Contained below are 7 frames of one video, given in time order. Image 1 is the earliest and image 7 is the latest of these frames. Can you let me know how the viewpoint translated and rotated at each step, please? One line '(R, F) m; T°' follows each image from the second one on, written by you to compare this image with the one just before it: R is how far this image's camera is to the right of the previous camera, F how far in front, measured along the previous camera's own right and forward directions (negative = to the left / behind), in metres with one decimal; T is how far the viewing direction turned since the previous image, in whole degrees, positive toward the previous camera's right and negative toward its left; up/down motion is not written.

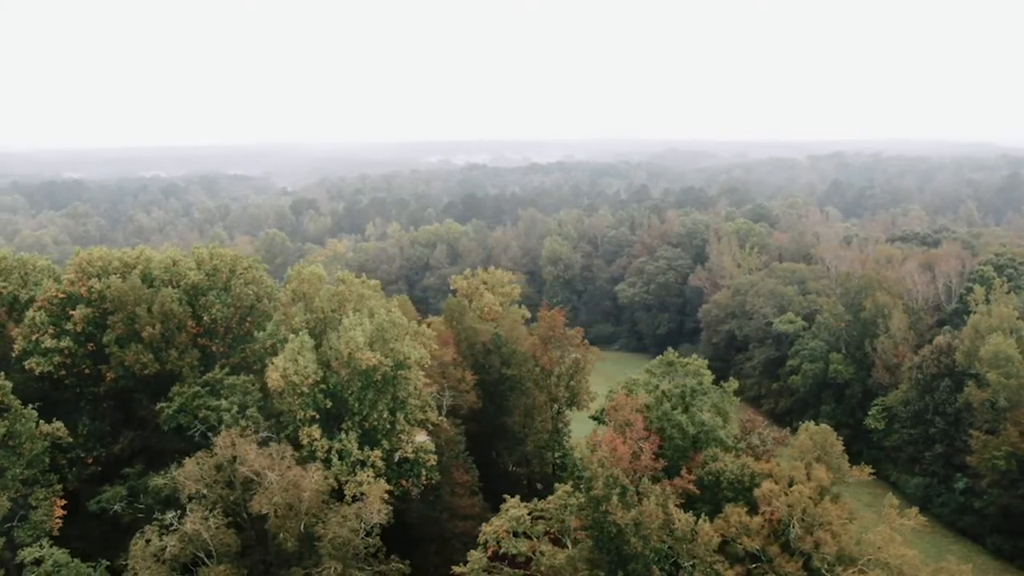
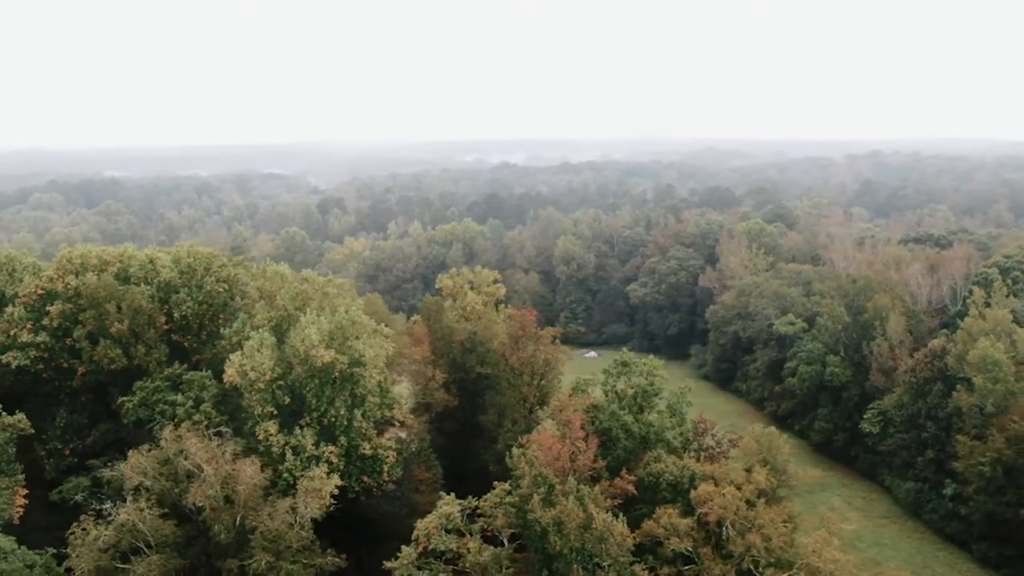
(+2.1, -0.1) m; -2°
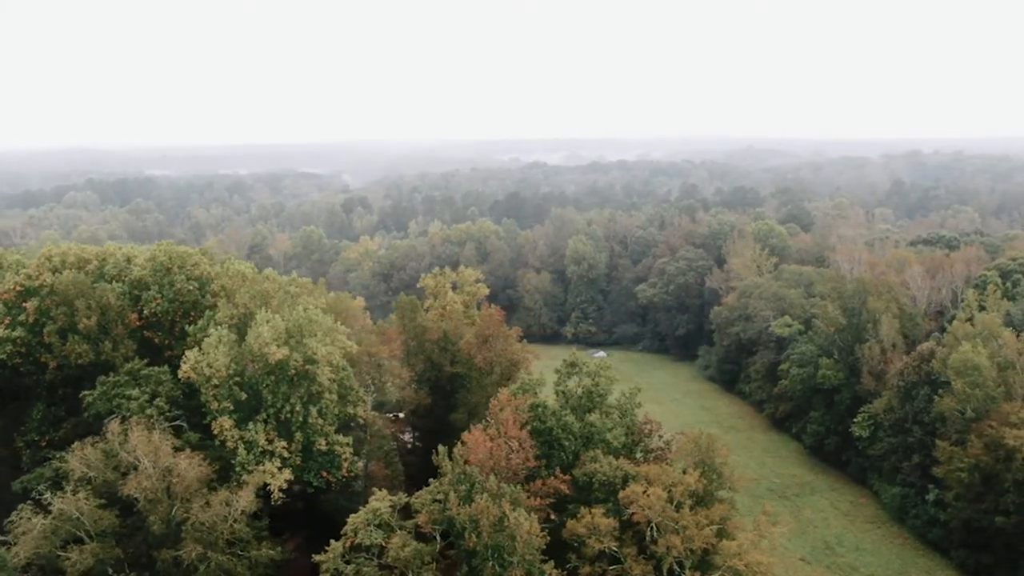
(+2.2, -0.2) m; -2°
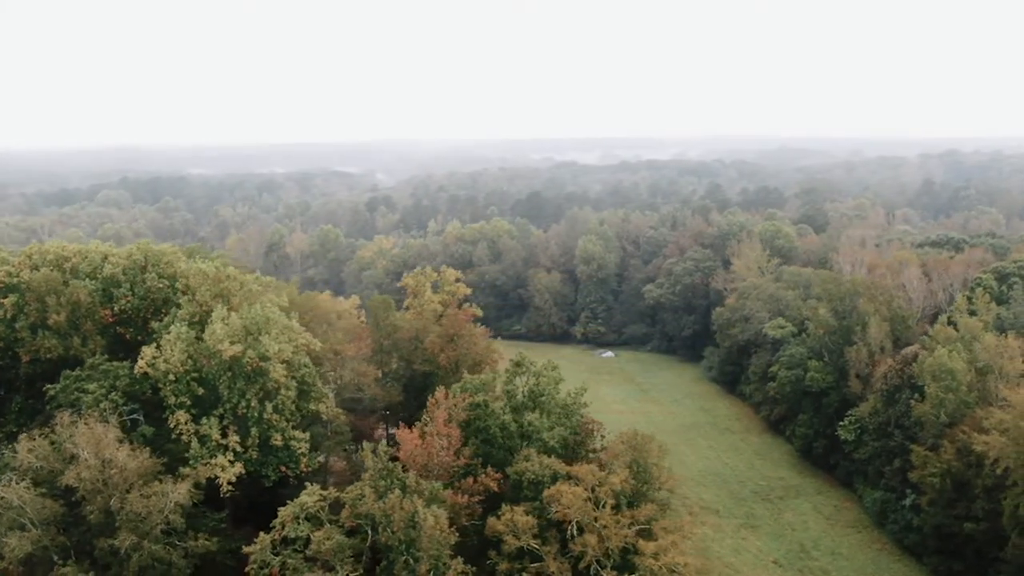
(+2.3, -0.2) m; -2°
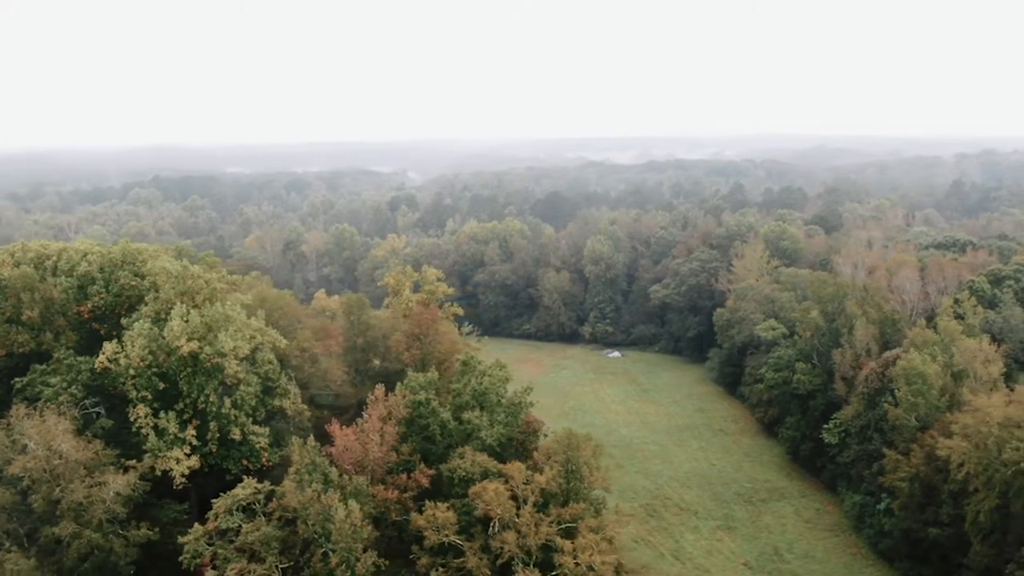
(+2.3, -0.3) m; -2°
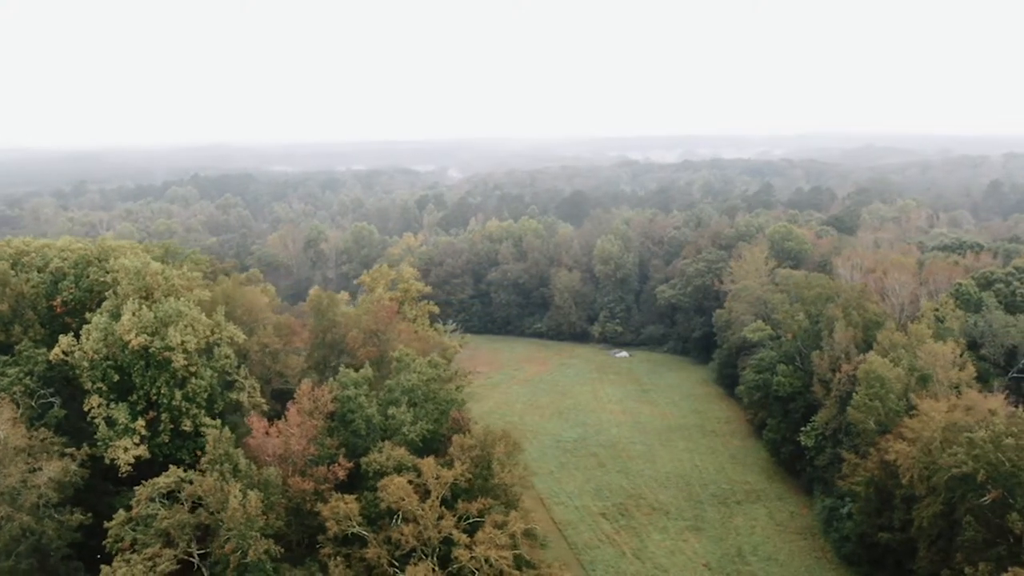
(+3.0, -0.4) m; -2°
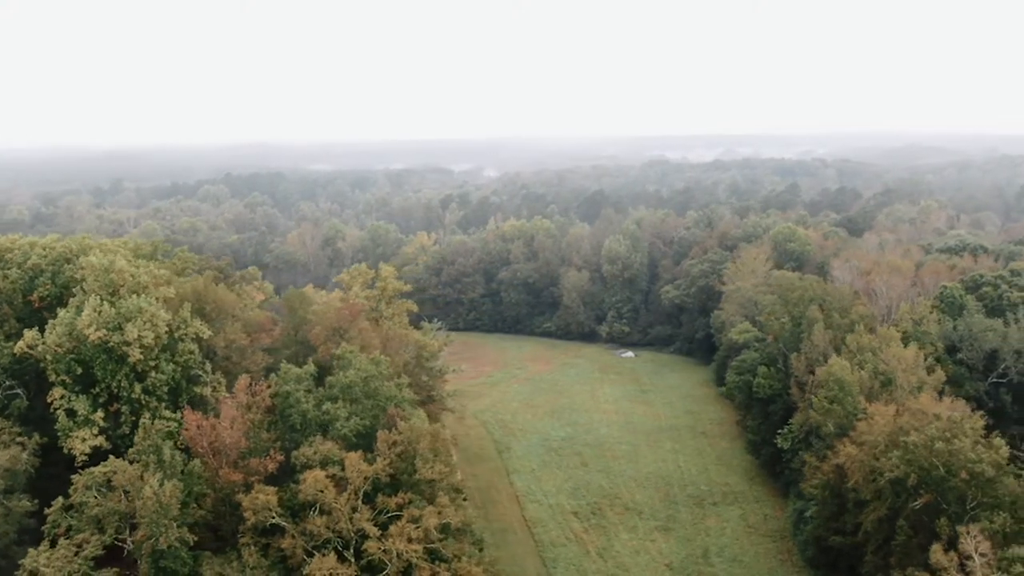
(+2.7, -0.4) m; -2°
